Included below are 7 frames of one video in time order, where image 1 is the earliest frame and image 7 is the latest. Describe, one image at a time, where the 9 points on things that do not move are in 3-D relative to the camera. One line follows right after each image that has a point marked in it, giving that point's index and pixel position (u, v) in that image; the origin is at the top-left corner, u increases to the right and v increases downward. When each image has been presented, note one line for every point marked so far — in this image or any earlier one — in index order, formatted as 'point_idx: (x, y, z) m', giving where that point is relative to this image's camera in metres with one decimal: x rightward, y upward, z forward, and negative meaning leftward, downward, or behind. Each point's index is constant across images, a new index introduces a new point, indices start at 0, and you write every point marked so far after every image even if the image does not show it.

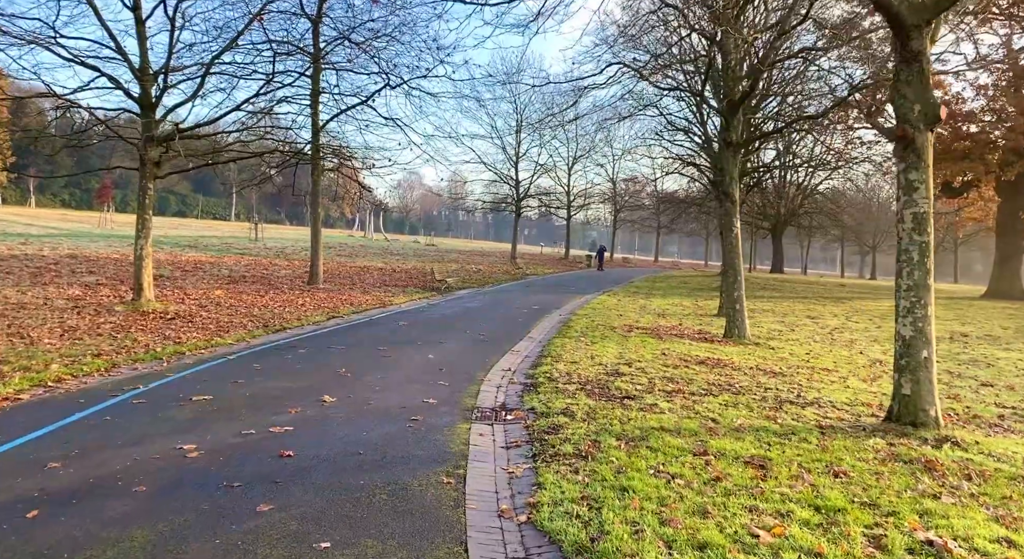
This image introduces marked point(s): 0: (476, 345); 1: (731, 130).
0: (-0.5, -1.0, +10.3) m
1: (+4.1, +2.8, +12.7) m
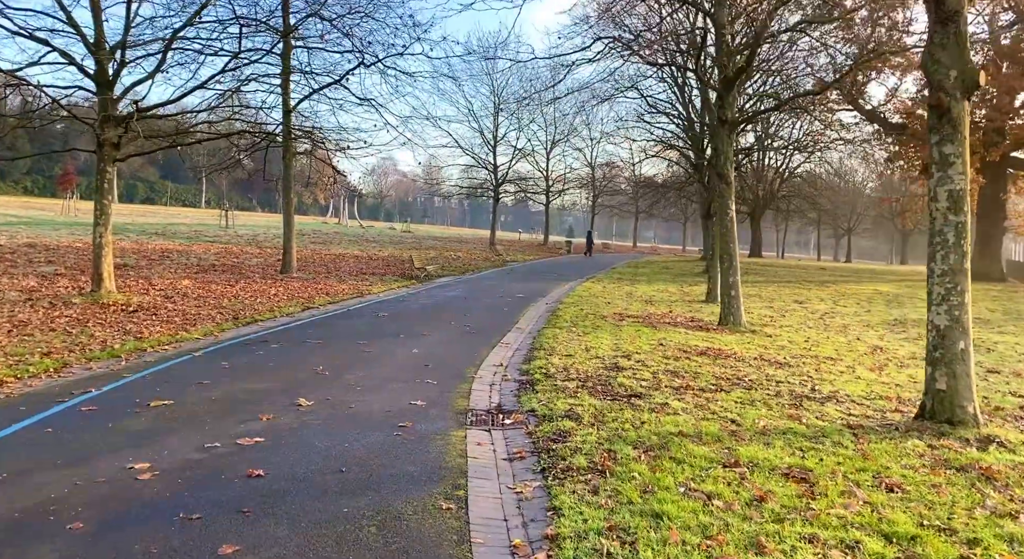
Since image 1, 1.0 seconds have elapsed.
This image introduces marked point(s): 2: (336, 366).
0: (-0.7, -0.8, +9.7) m
1: (+3.8, +3.0, +12.1) m
2: (-2.0, -1.0, +7.7) m
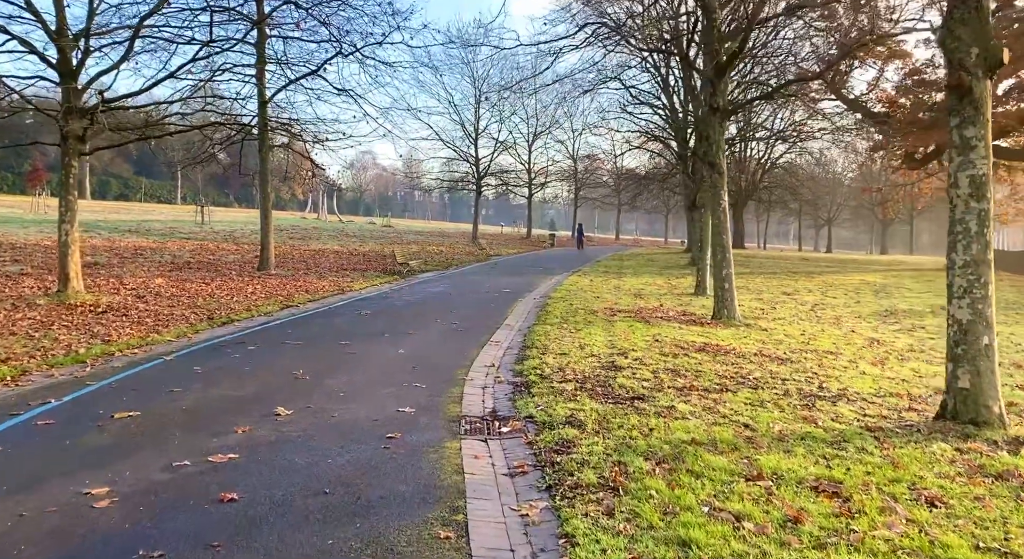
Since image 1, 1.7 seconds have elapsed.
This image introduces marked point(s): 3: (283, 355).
0: (-0.8, -0.8, +9.3) m
1: (+3.5, +3.2, +11.8) m
2: (-2.1, -1.0, +7.3) m
3: (-2.7, -0.9, +8.2) m
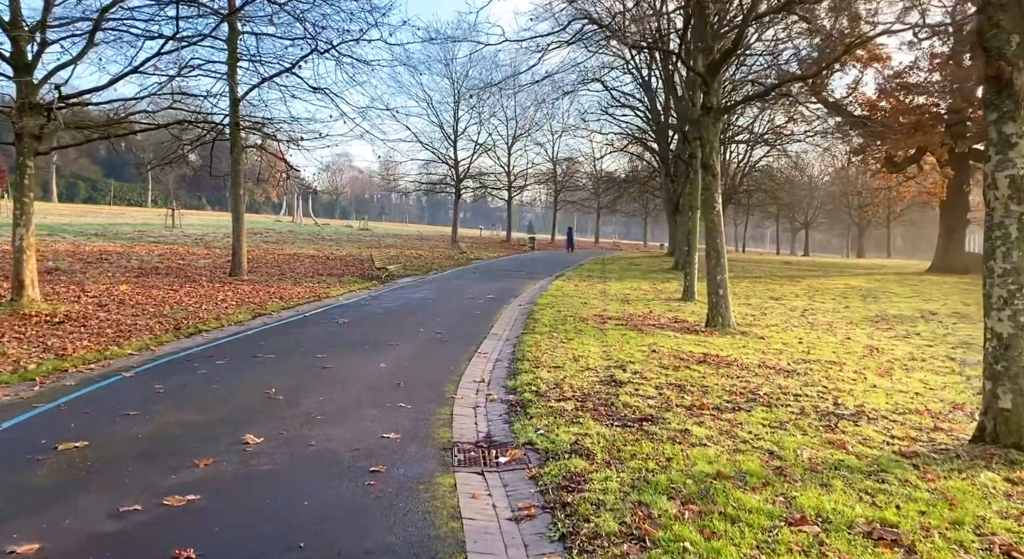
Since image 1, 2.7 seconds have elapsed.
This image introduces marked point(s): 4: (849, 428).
0: (-1.0, -0.9, +8.7) m
1: (+3.3, +3.1, +11.4) m
2: (-2.1, -1.0, +6.7) m
3: (-2.8, -1.0, +7.5) m
4: (+2.6, -1.1, +5.3) m
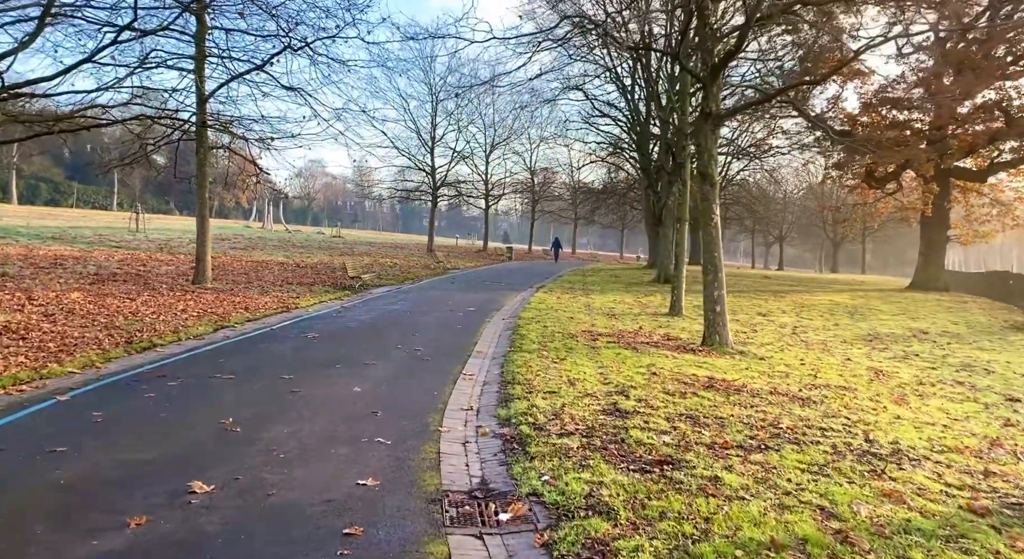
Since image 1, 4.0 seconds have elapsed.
0: (-1.1, -1.0, +7.9) m
1: (+3.1, +2.8, +10.8) m
2: (-2.2, -1.2, +5.8) m
3: (-2.9, -1.1, +6.7) m
4: (+2.6, -1.3, +4.6) m
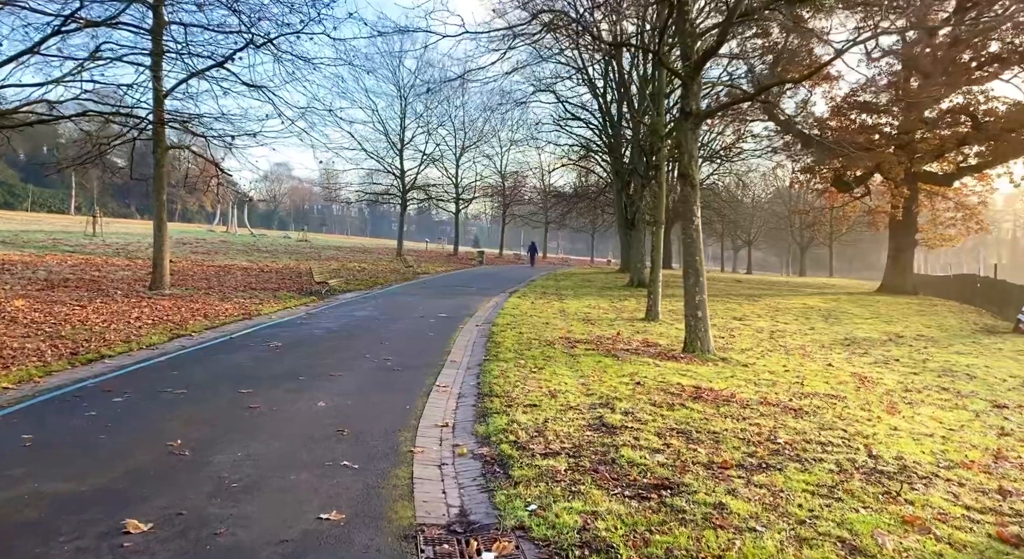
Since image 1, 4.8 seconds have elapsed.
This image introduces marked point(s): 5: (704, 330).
0: (-1.4, -1.1, +7.4) m
1: (+2.7, +2.7, +10.5) m
2: (-2.4, -1.2, +5.3) m
3: (-3.1, -1.2, +6.1) m
4: (+2.5, -1.3, +4.3) m
5: (+2.9, -0.7, +10.4) m
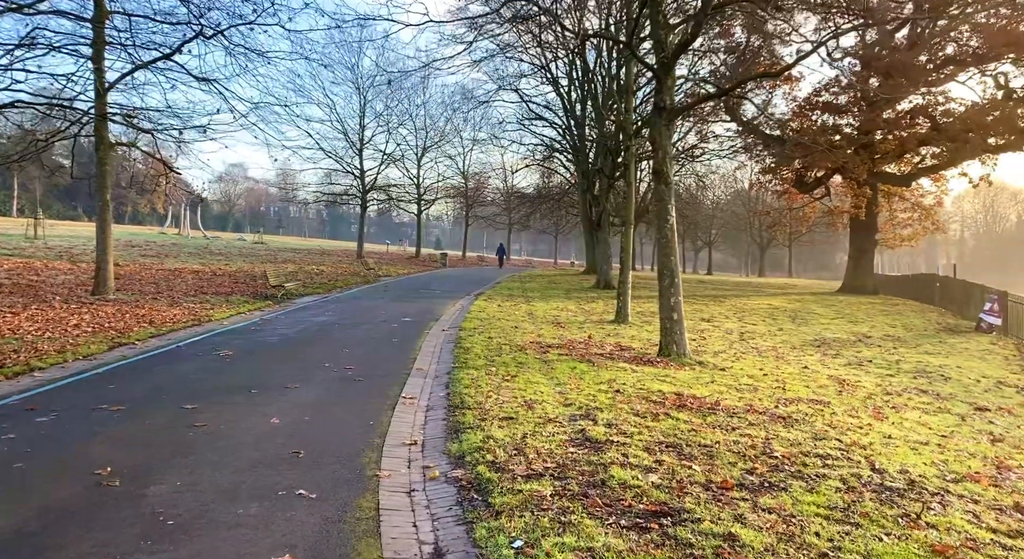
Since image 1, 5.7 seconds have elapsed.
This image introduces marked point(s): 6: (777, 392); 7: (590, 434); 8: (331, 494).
0: (-1.7, -1.1, +6.8) m
1: (+2.2, +2.7, +10.1) m
2: (-2.5, -1.2, +4.6) m
3: (-3.3, -1.2, +5.4) m
4: (+2.4, -1.3, +3.9) m
5: (+2.4, -0.8, +10.0) m
6: (+3.1, -1.3, +8.0) m
7: (+0.6, -1.2, +5.4) m
8: (-1.1, -1.3, +4.1) m
